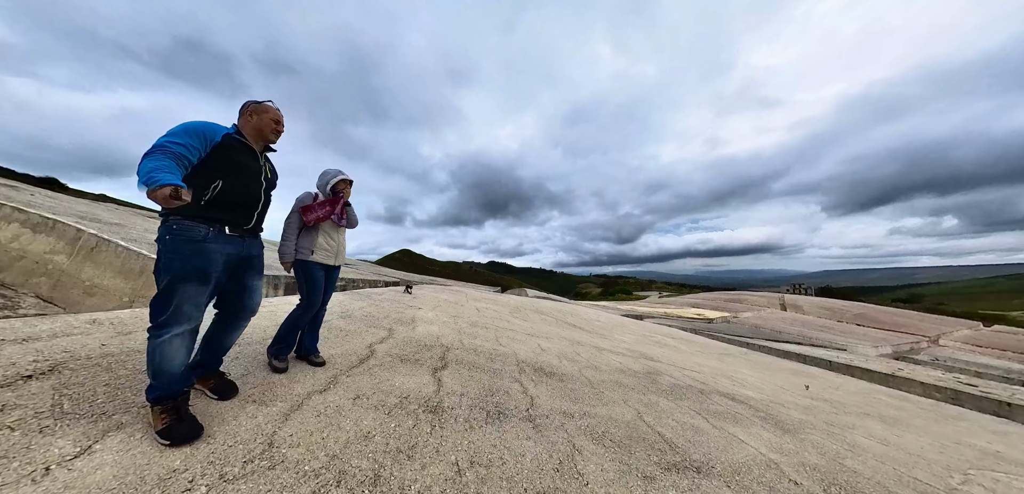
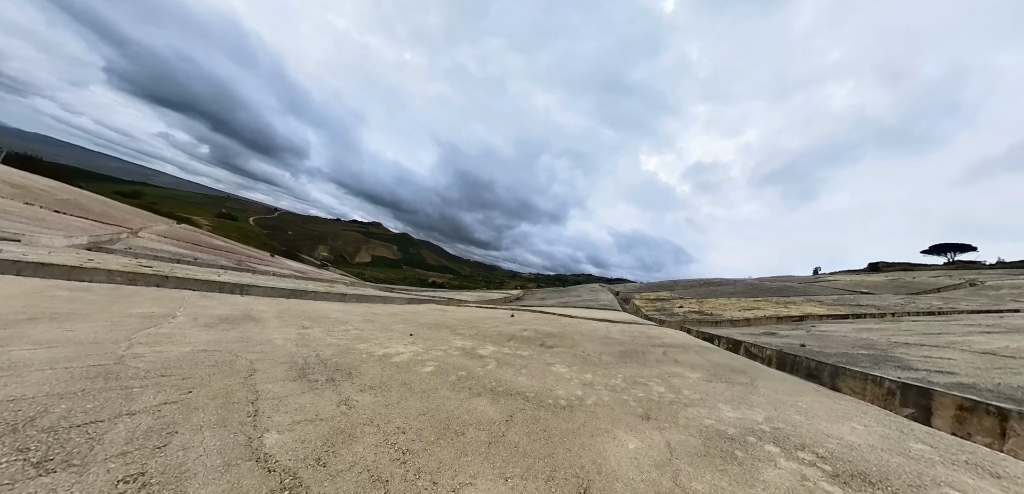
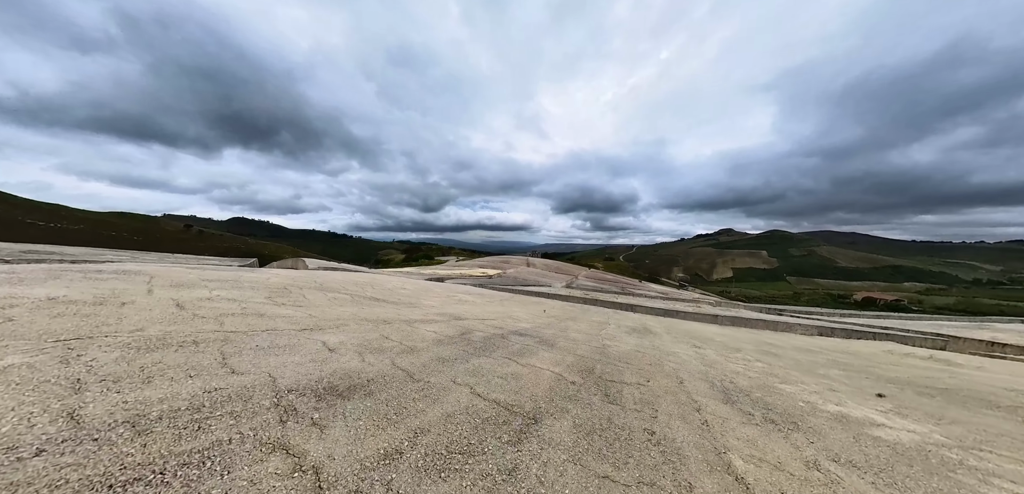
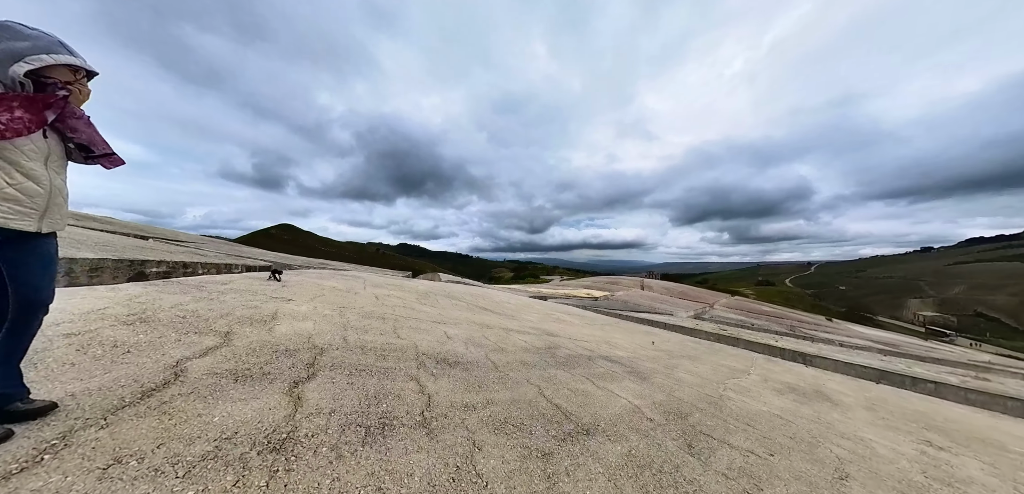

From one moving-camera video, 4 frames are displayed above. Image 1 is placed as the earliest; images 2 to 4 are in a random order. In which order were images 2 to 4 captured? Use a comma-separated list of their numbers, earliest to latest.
4, 3, 2
